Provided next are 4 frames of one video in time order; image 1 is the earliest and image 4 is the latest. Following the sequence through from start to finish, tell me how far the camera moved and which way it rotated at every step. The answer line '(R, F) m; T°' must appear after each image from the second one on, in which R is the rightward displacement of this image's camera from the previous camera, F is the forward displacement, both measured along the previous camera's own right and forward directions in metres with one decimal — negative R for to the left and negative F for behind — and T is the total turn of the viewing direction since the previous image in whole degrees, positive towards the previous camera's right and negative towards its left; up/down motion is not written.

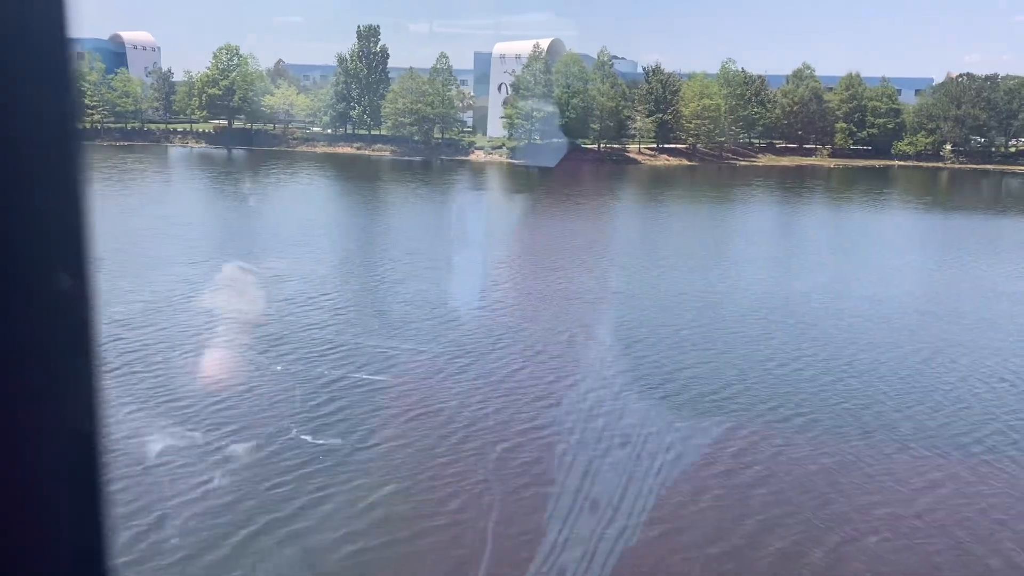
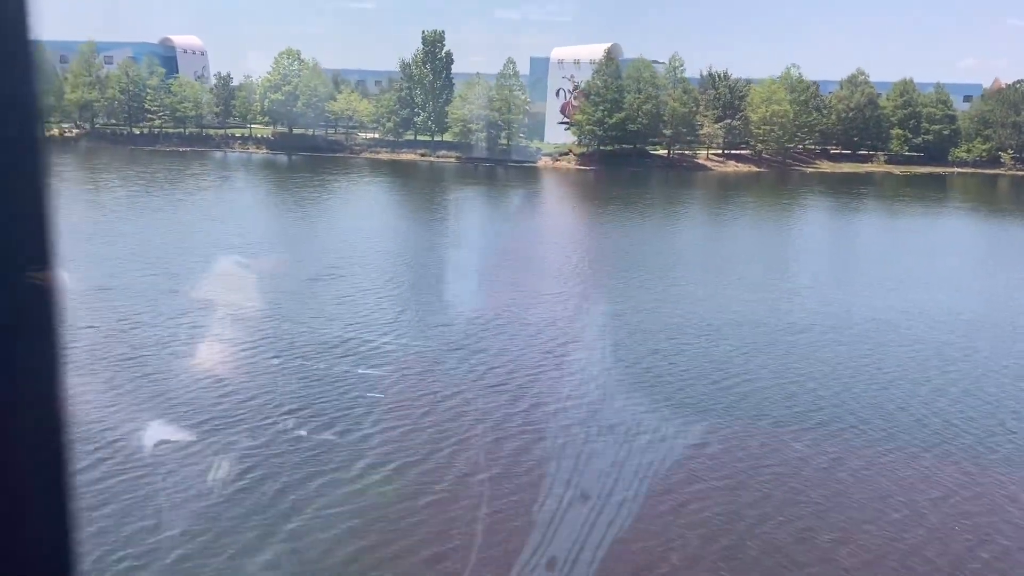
(-0.5, +0.1) m; 0°
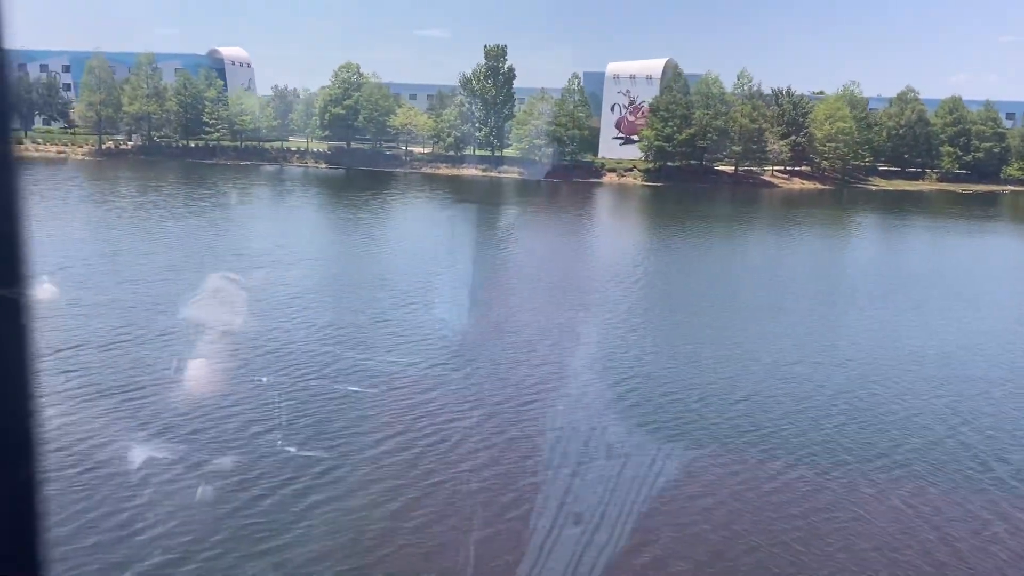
(-0.5, +0.1) m; +1°
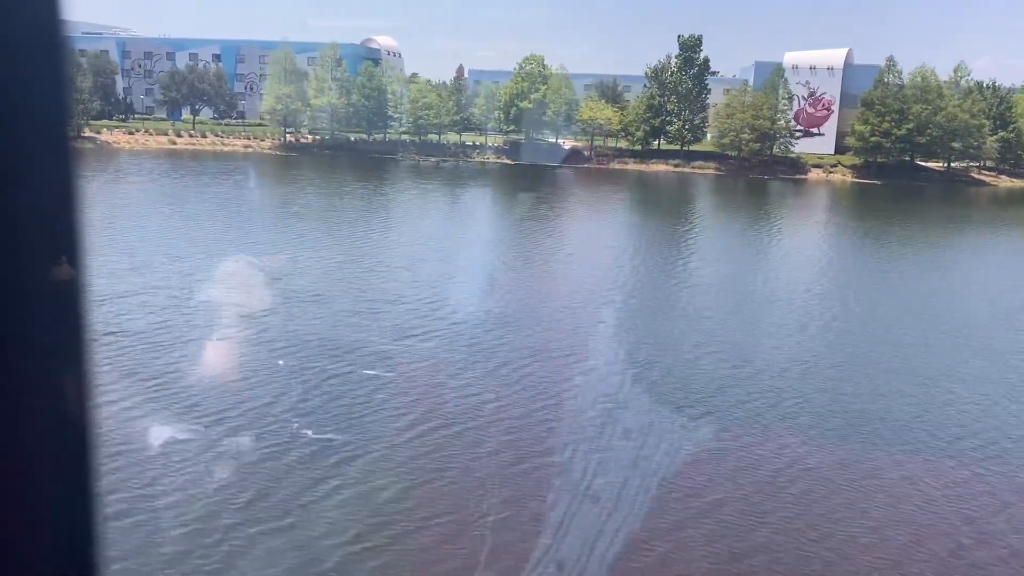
(-1.2, +0.2) m; -1°
